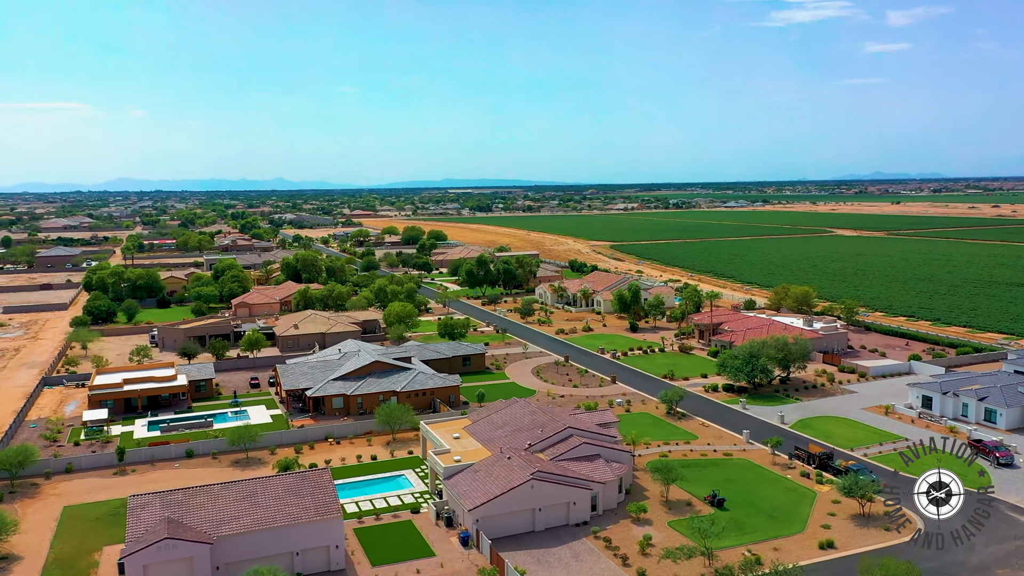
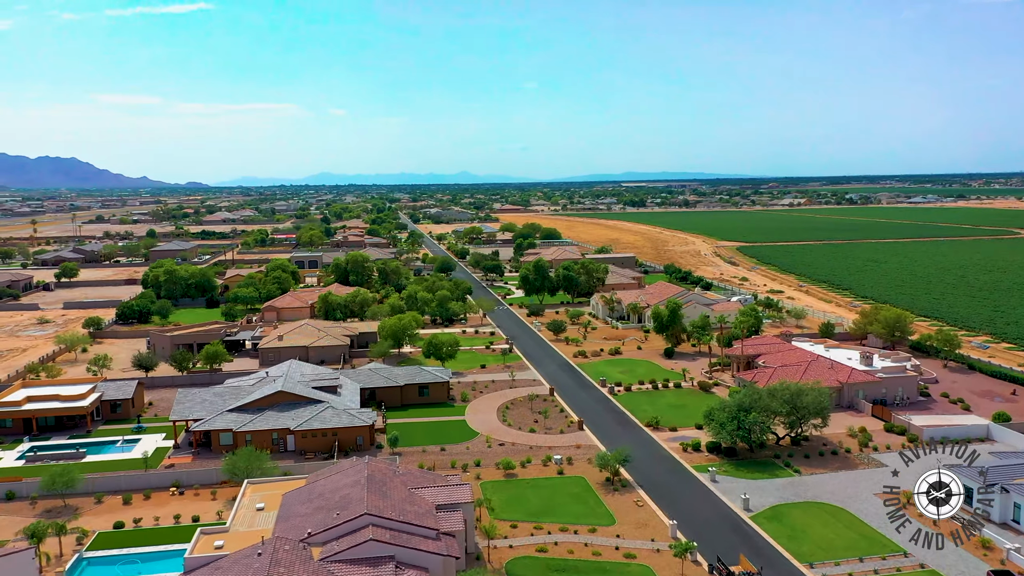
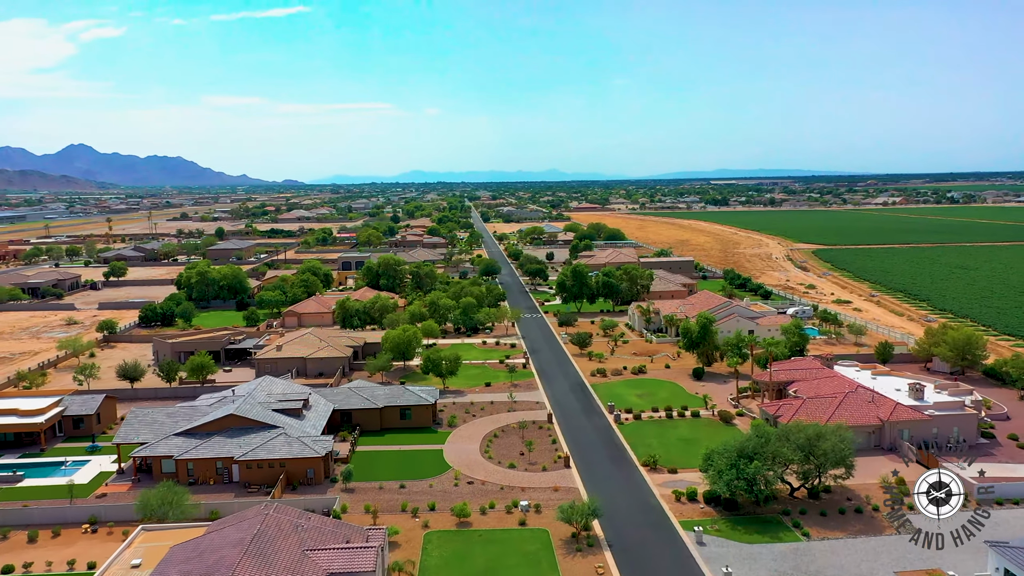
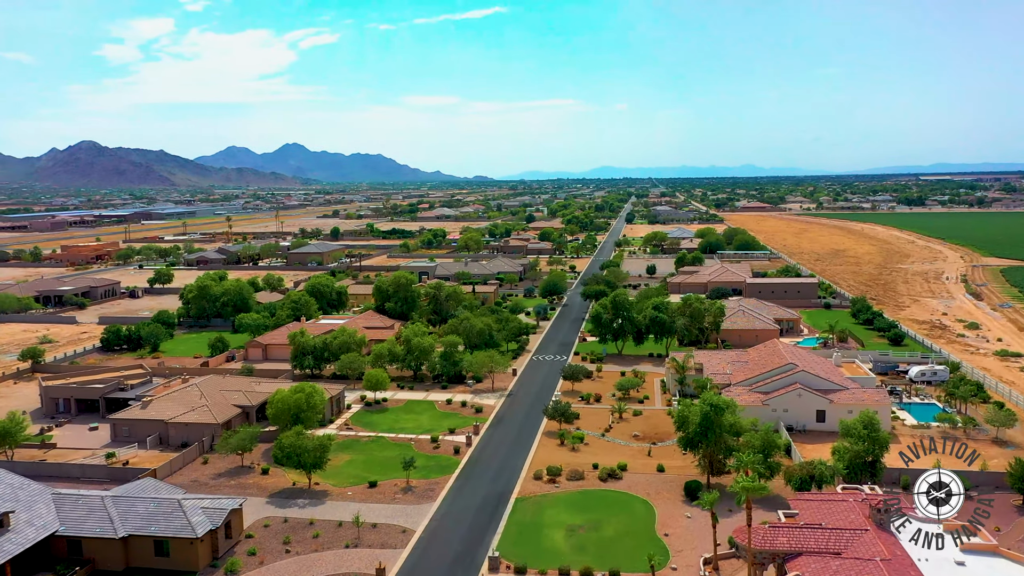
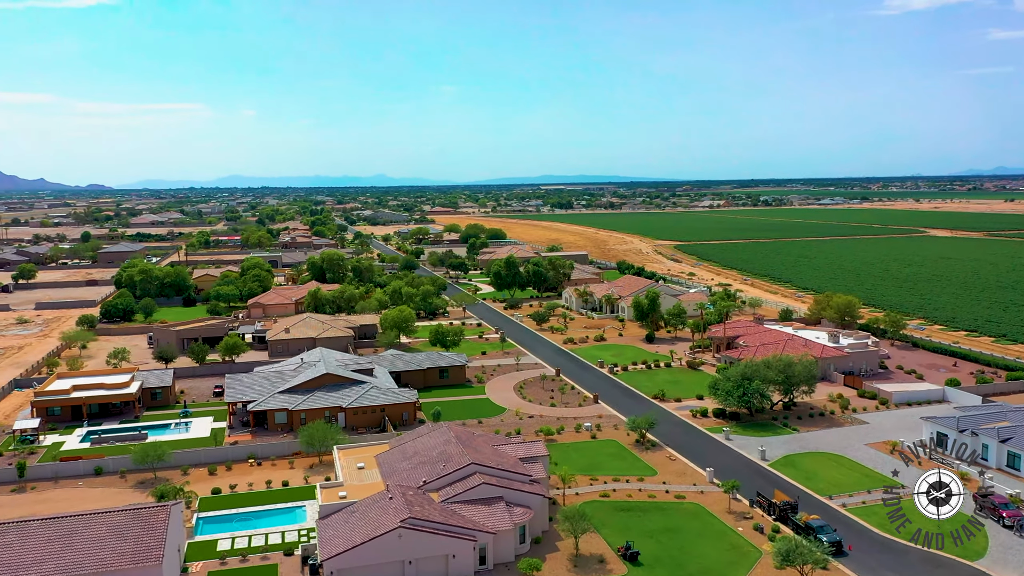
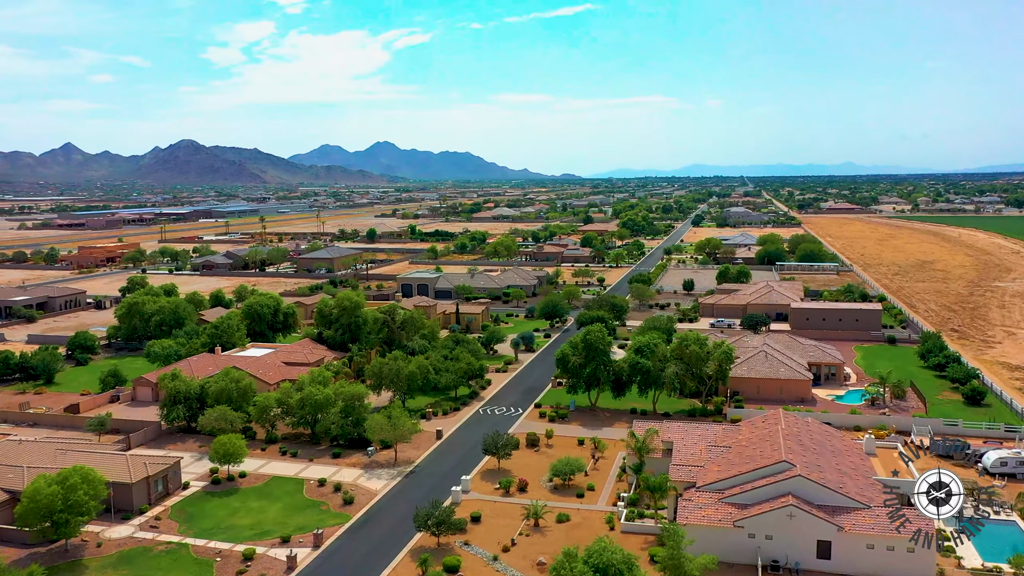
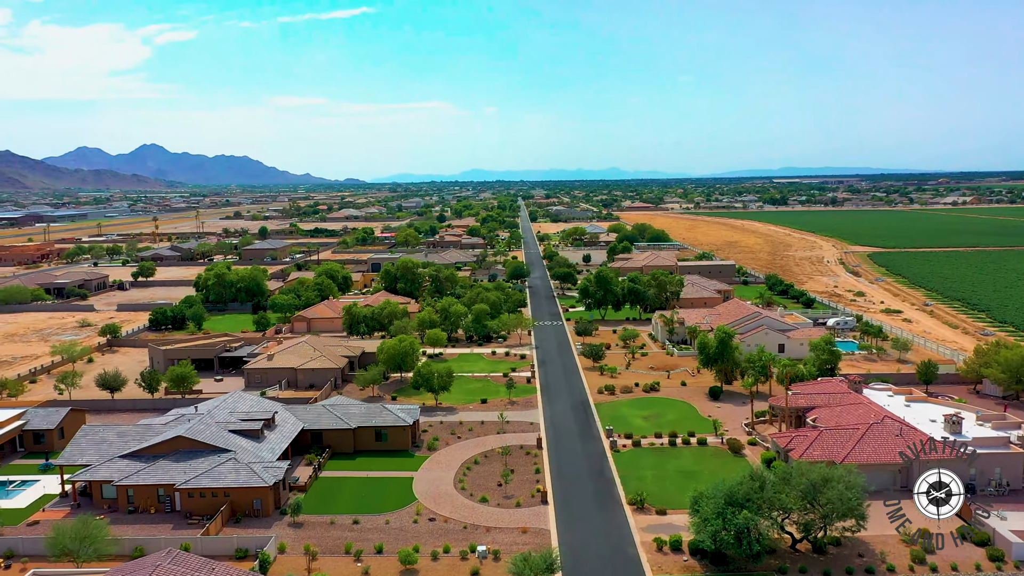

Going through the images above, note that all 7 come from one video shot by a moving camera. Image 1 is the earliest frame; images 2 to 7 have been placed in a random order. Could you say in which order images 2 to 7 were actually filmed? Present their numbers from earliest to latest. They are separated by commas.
5, 2, 3, 7, 4, 6
